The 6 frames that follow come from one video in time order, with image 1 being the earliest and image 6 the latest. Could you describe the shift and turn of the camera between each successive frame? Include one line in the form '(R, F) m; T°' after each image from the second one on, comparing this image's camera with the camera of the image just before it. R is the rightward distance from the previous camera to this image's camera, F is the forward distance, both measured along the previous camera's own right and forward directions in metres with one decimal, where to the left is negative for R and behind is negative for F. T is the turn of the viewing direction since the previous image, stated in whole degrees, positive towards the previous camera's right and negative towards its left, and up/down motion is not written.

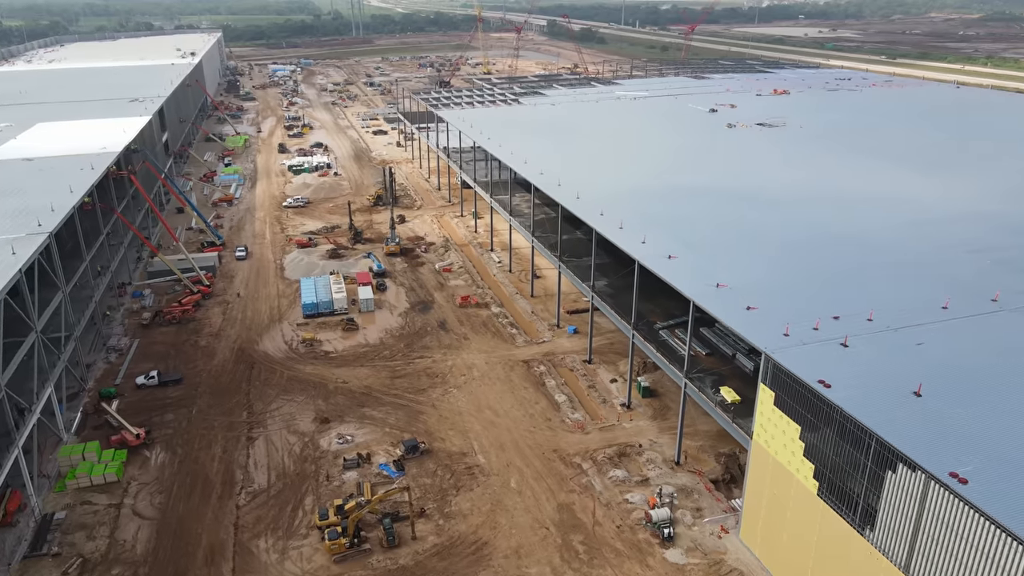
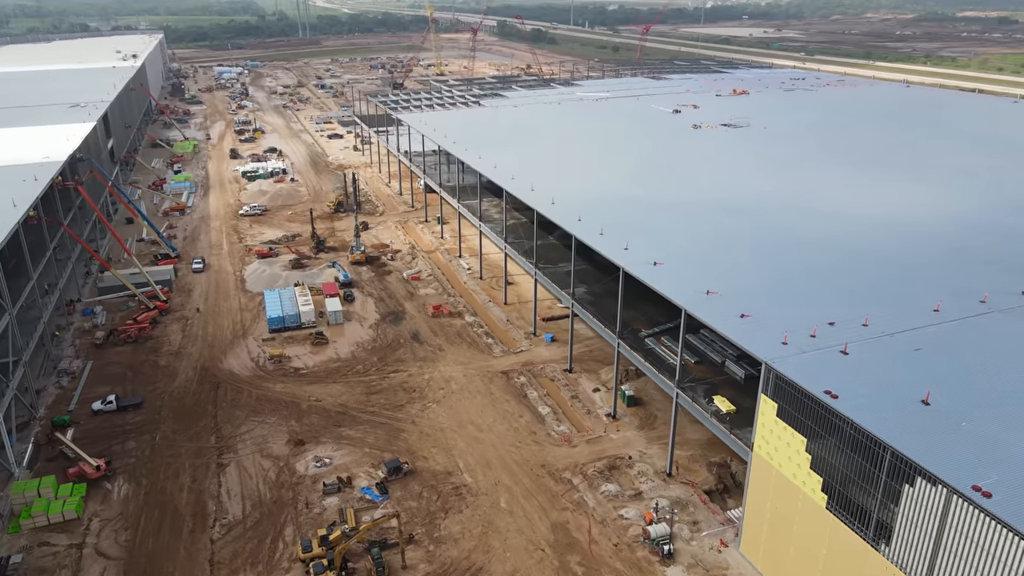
(-0.8, +0.8) m; +4°
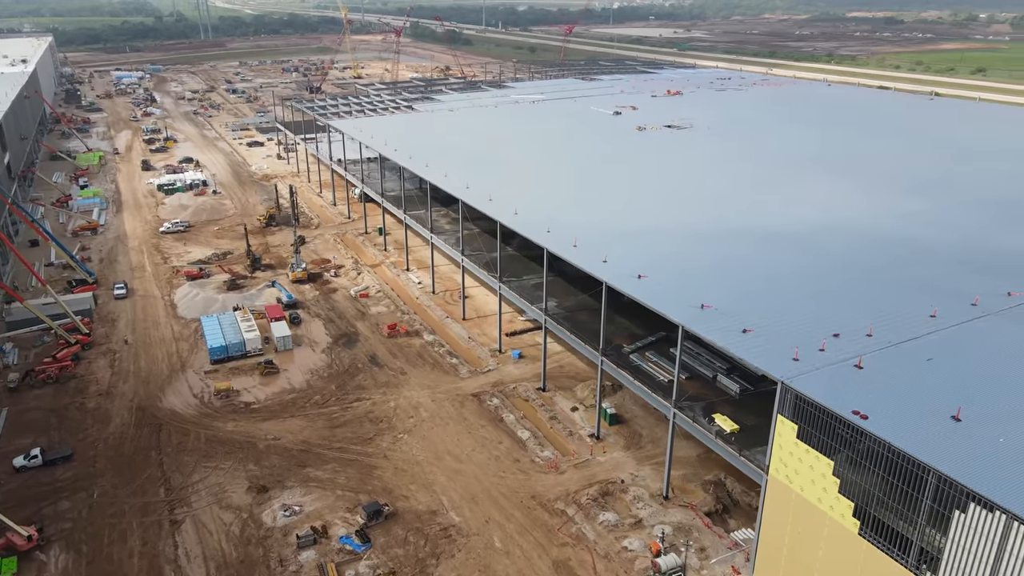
(-1.6, +1.4) m; +6°
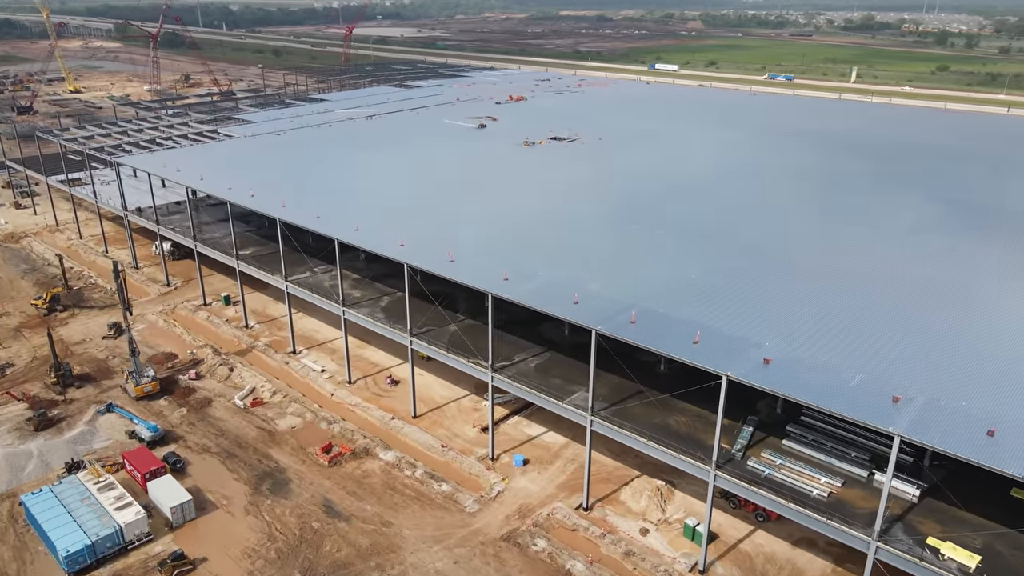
(-6.1, +7.5) m; +19°
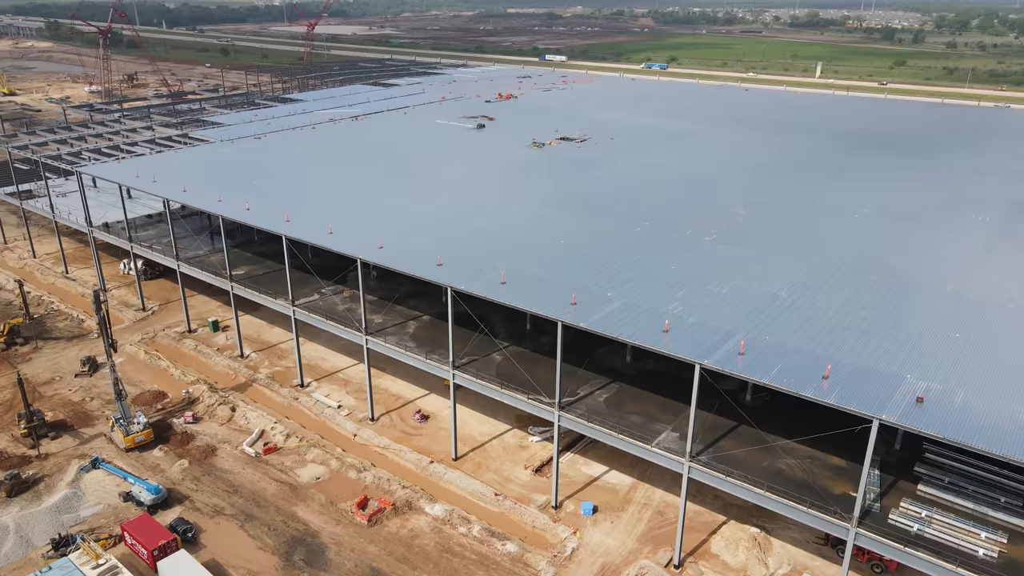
(-2.7, +2.7) m; +4°
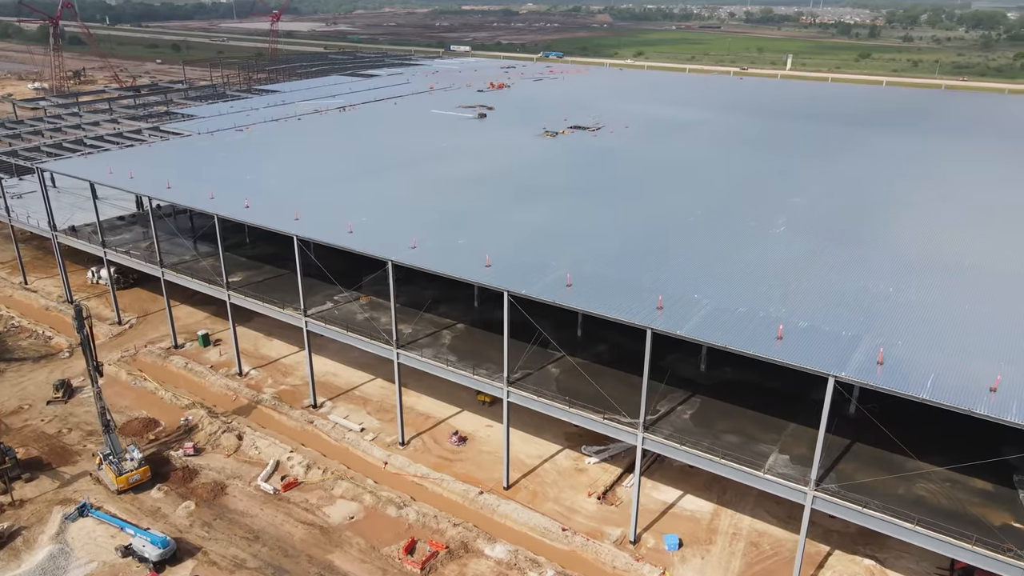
(-2.3, +2.6) m; +3°
